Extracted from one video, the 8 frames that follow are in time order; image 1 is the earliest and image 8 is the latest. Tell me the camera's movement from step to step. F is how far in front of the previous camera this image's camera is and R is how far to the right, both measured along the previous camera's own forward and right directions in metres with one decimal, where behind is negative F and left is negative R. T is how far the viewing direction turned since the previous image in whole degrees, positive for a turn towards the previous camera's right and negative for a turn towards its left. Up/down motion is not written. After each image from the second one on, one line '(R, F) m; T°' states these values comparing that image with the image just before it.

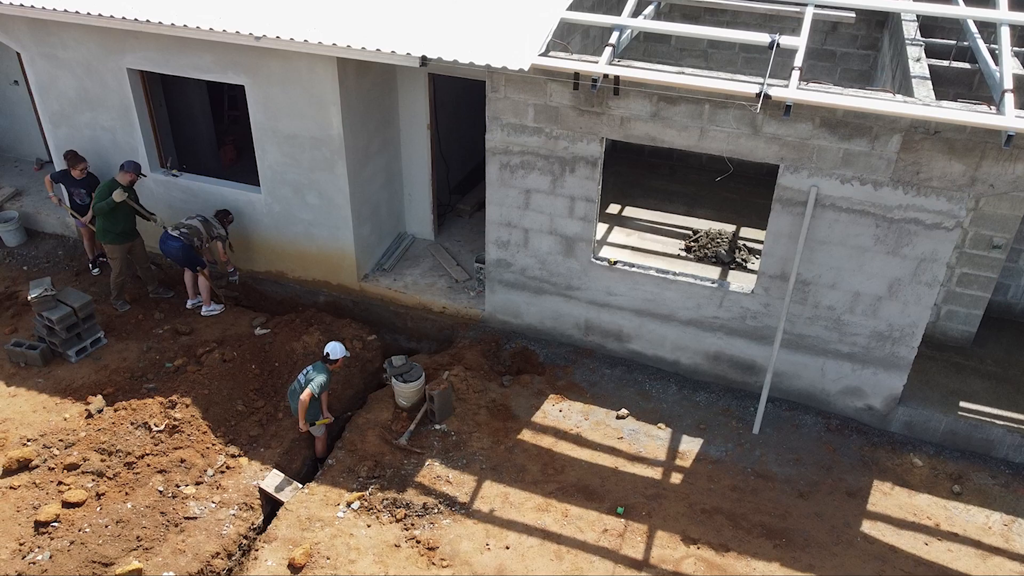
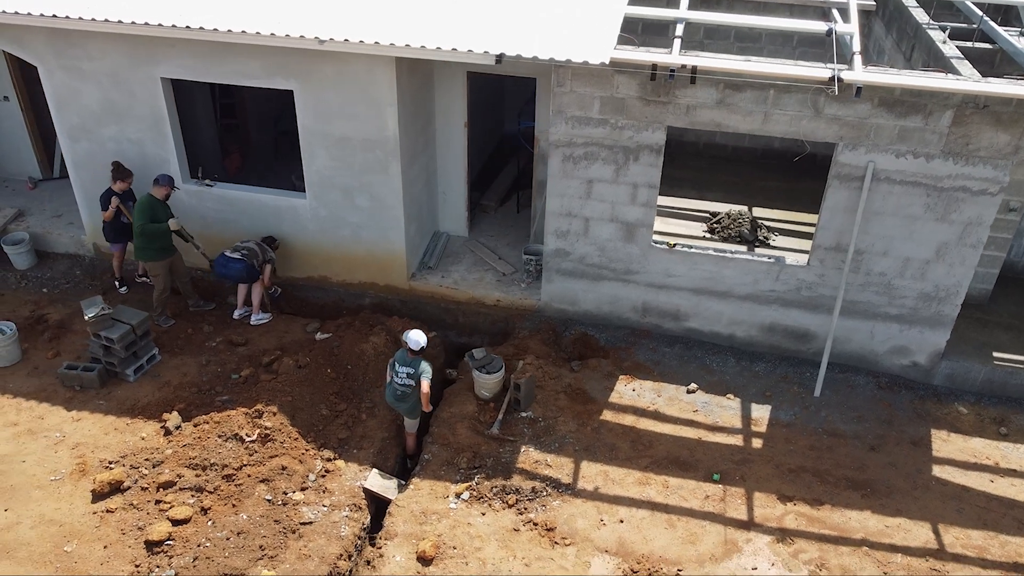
(-1.5, -0.1) m; +6°
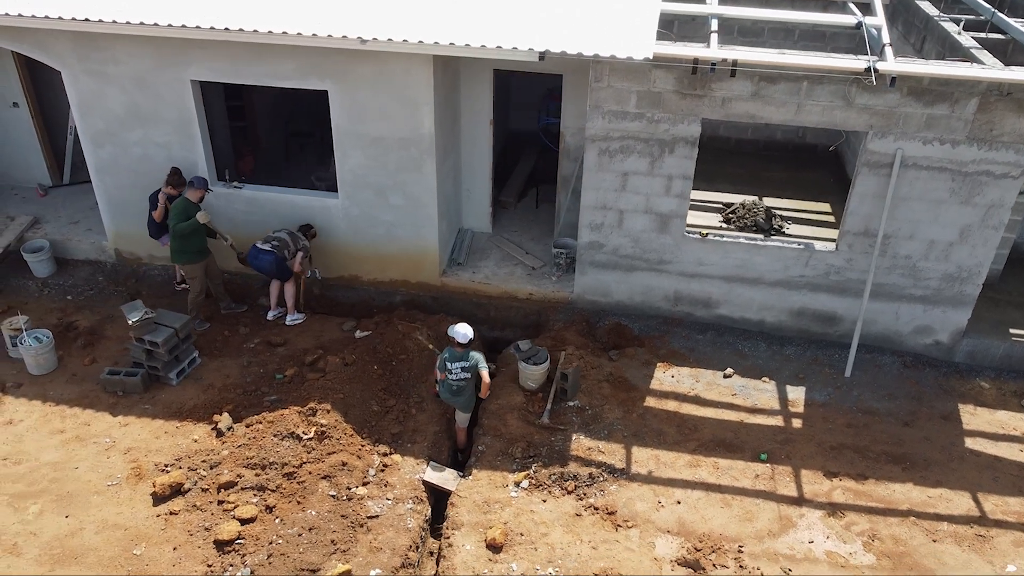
(-0.8, -0.1) m; +3°
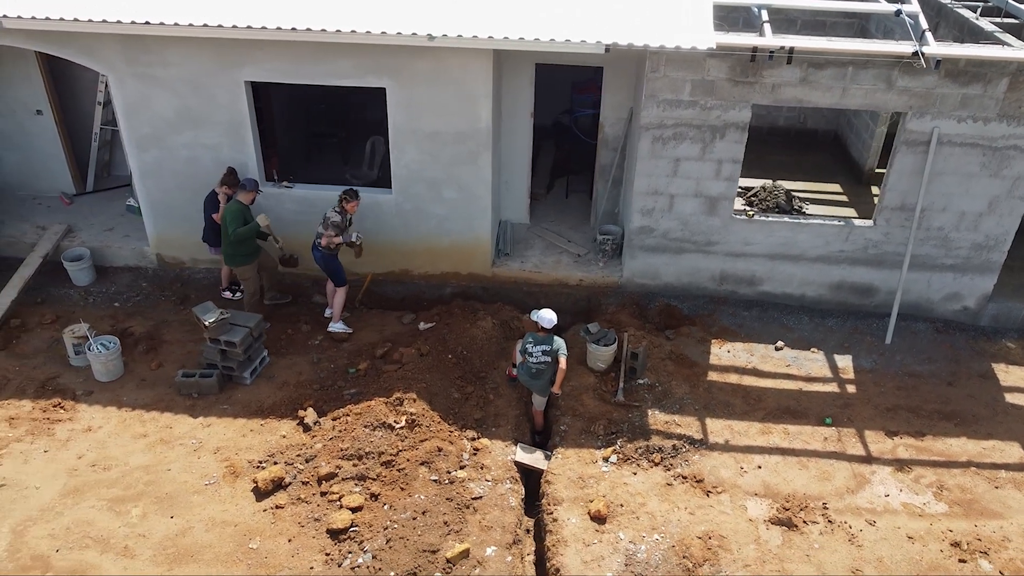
(-1.2, -0.2) m; +4°
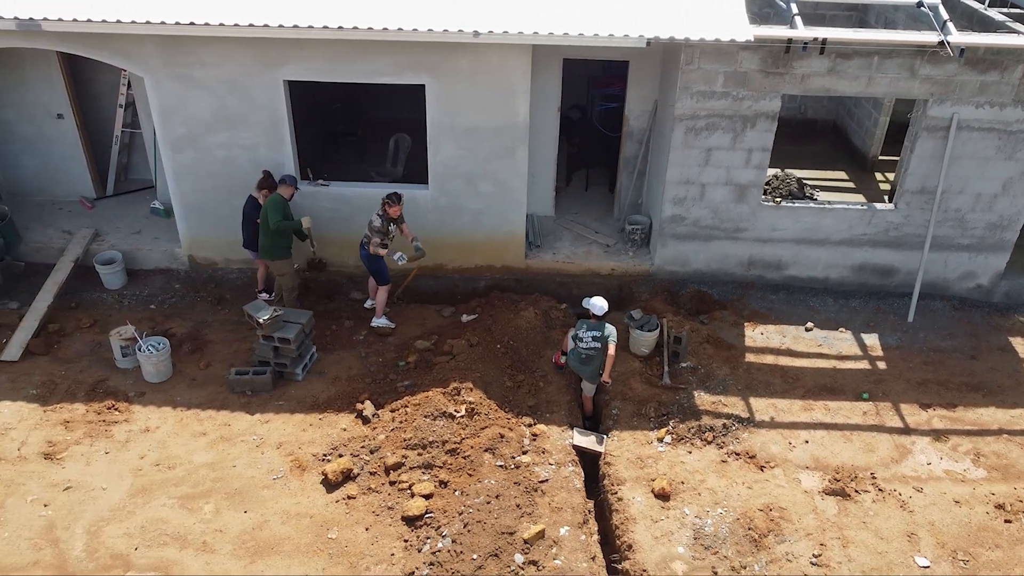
(-0.8, -0.2) m; +3°
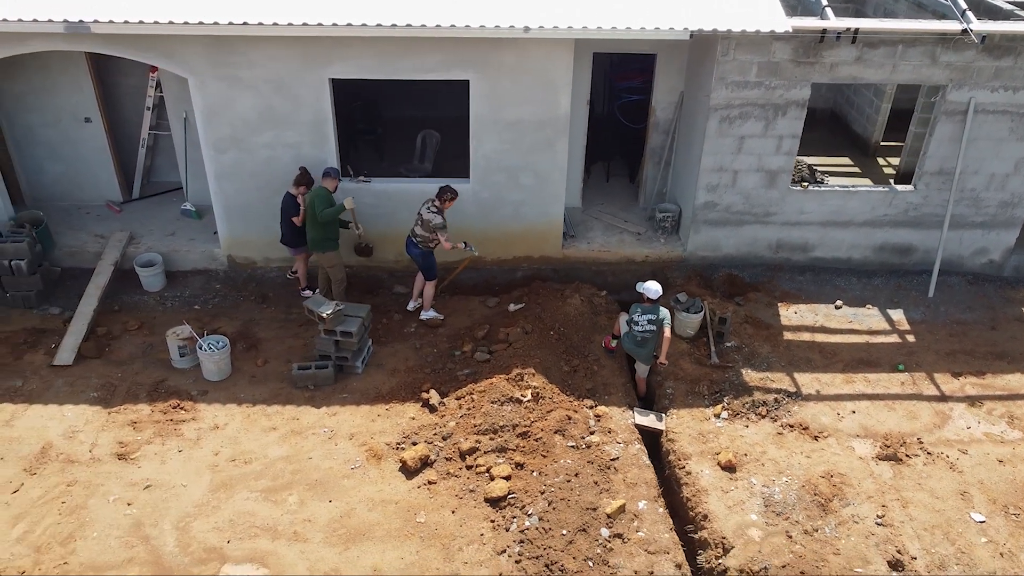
(-1.0, -0.2) m; +3°
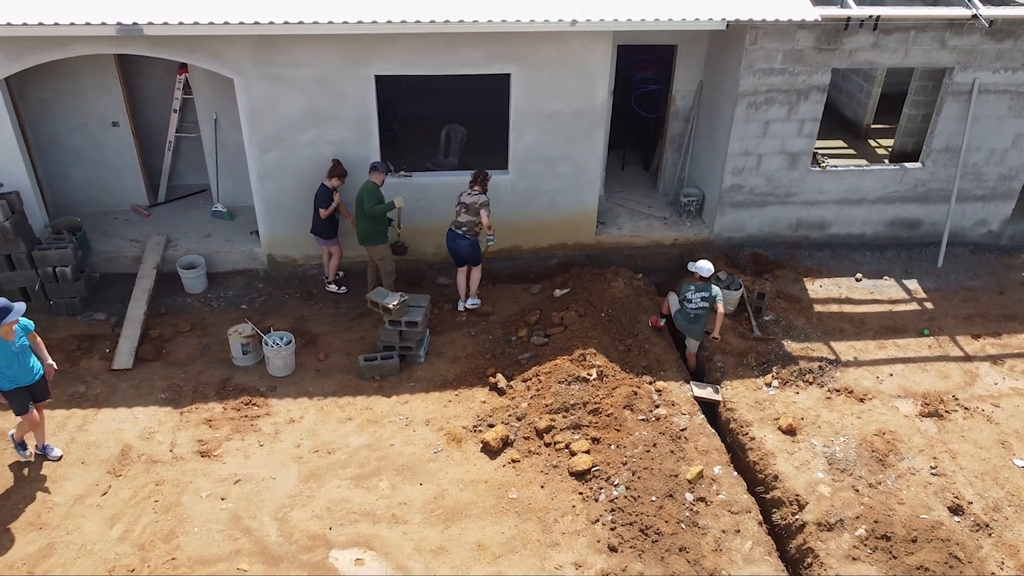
(-1.2, -0.2) m; +4°
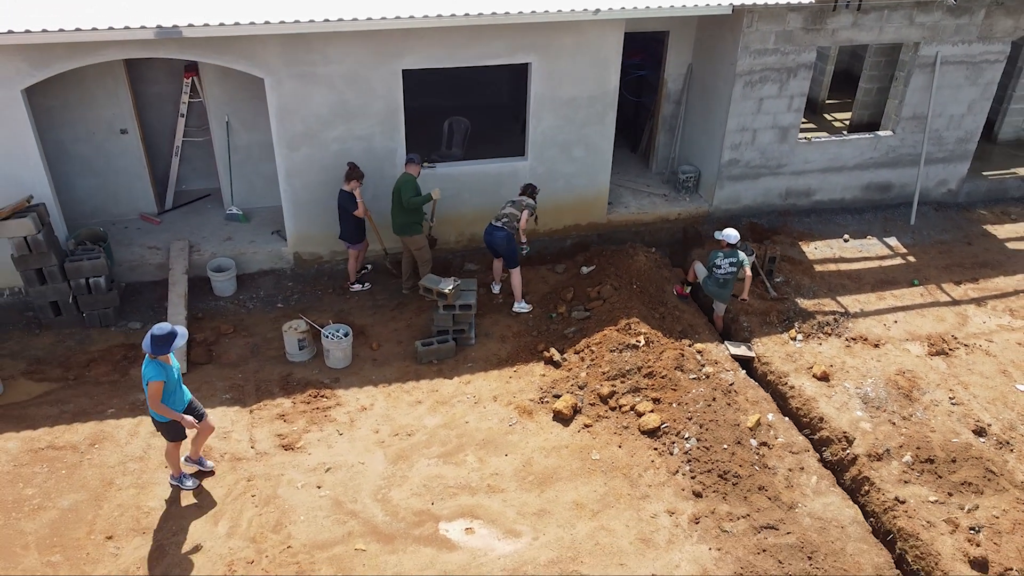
(-1.5, -0.3) m; +7°
